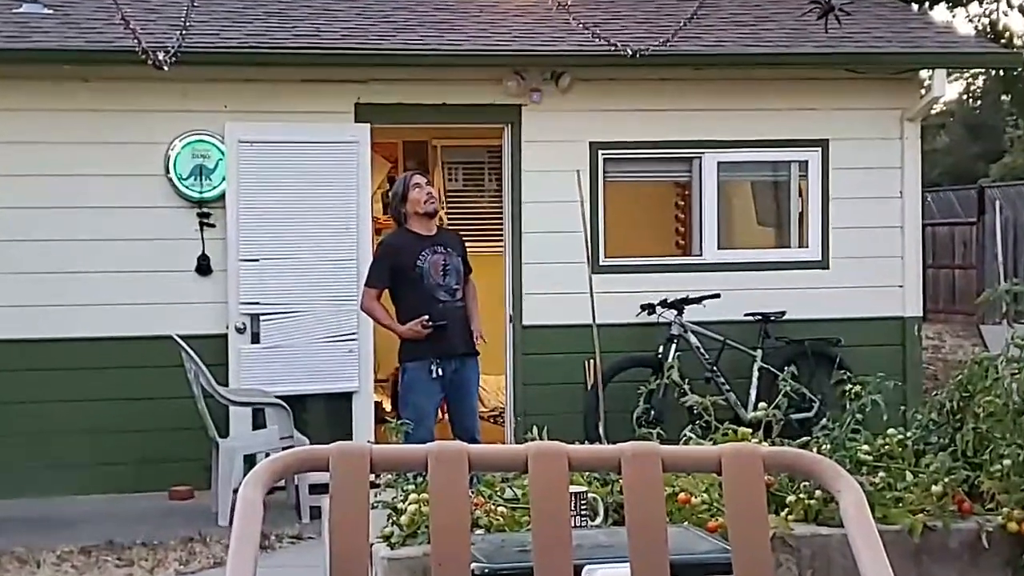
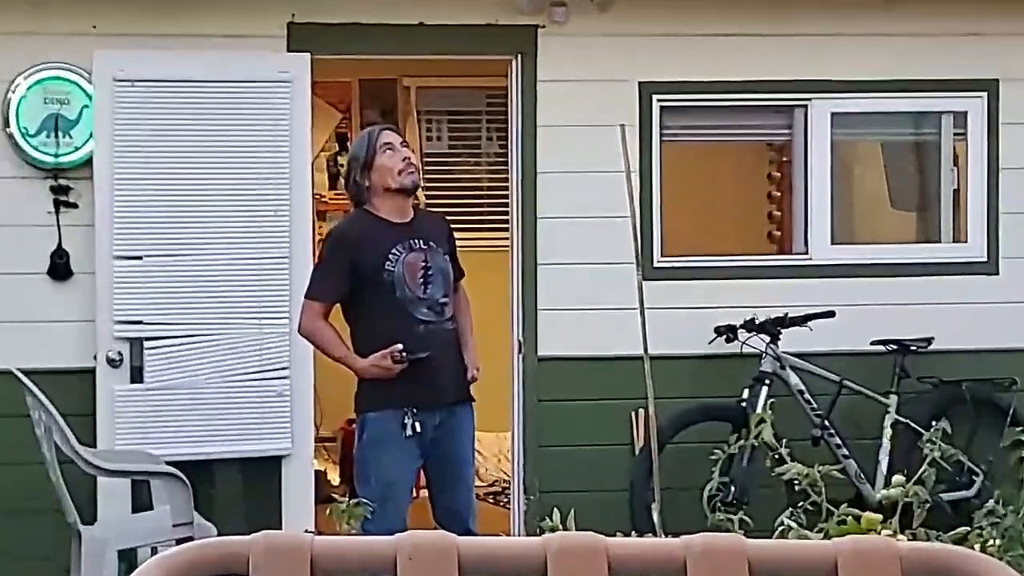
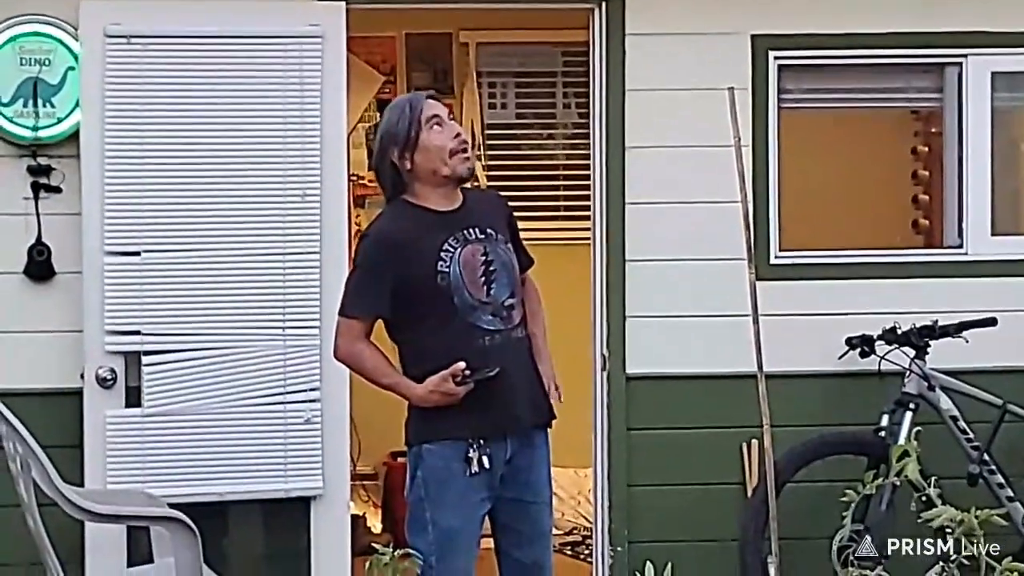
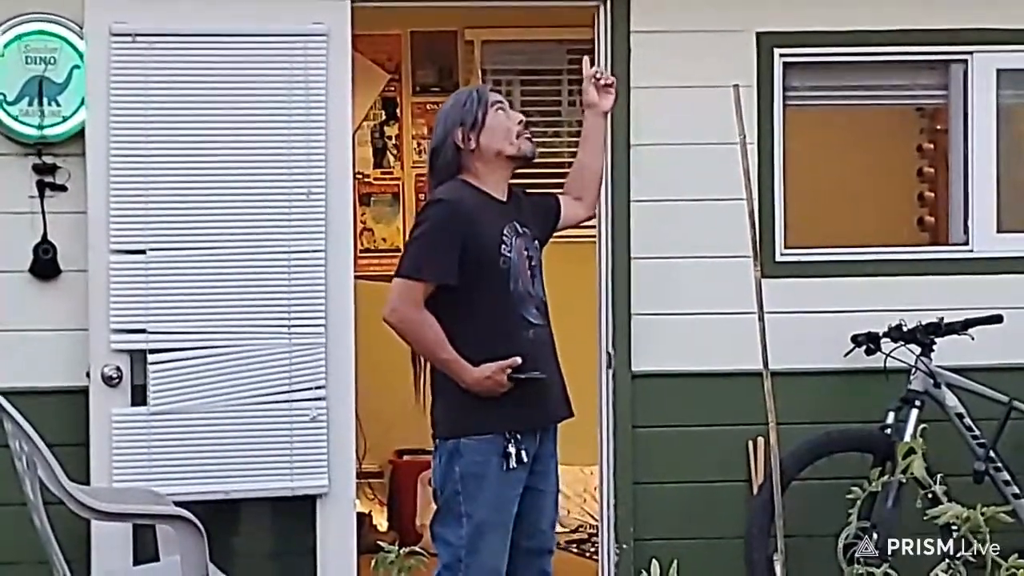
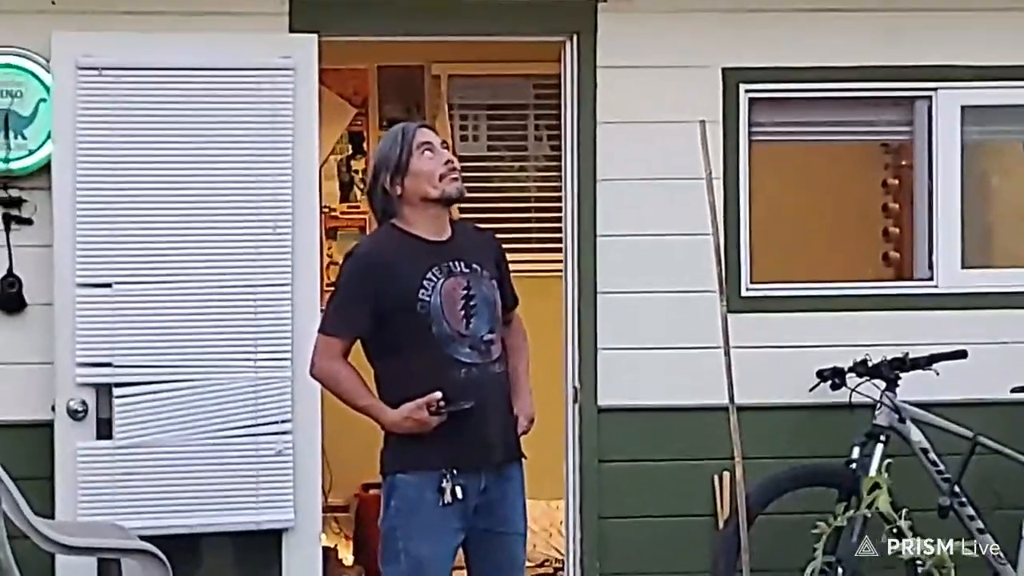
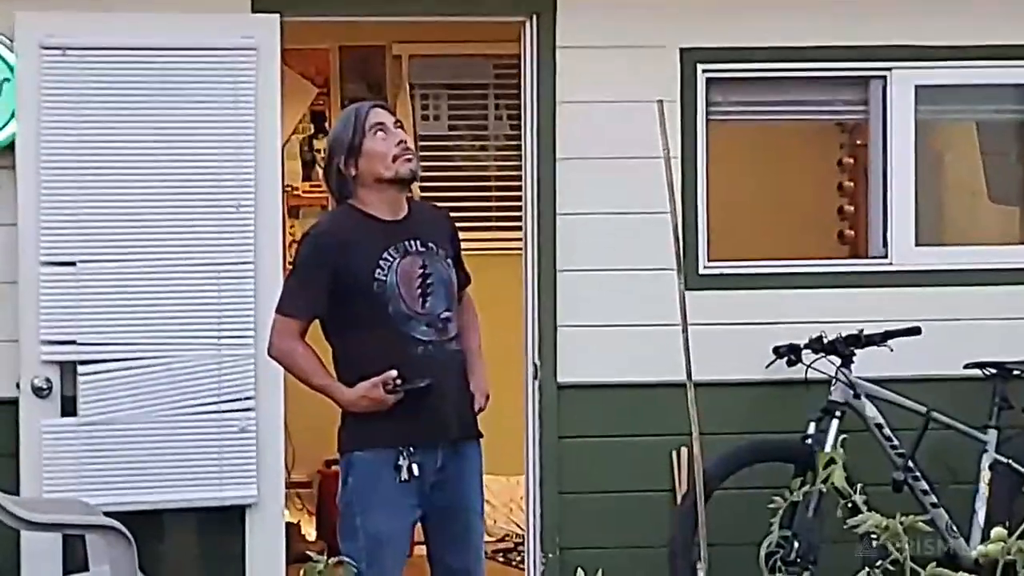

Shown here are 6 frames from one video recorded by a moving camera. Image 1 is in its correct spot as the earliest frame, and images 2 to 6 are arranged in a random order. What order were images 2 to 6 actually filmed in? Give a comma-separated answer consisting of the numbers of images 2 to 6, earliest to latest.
2, 6, 5, 3, 4
